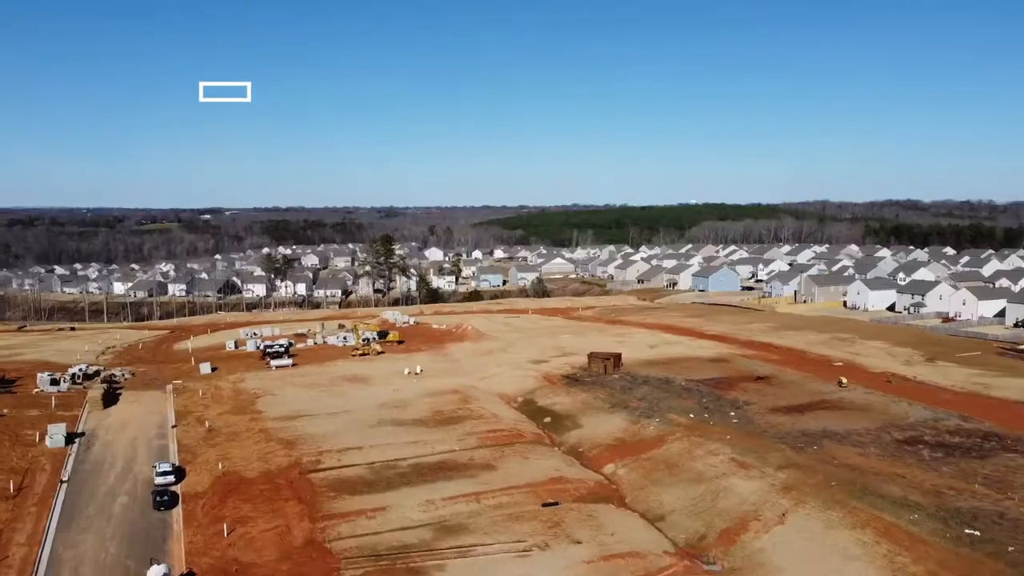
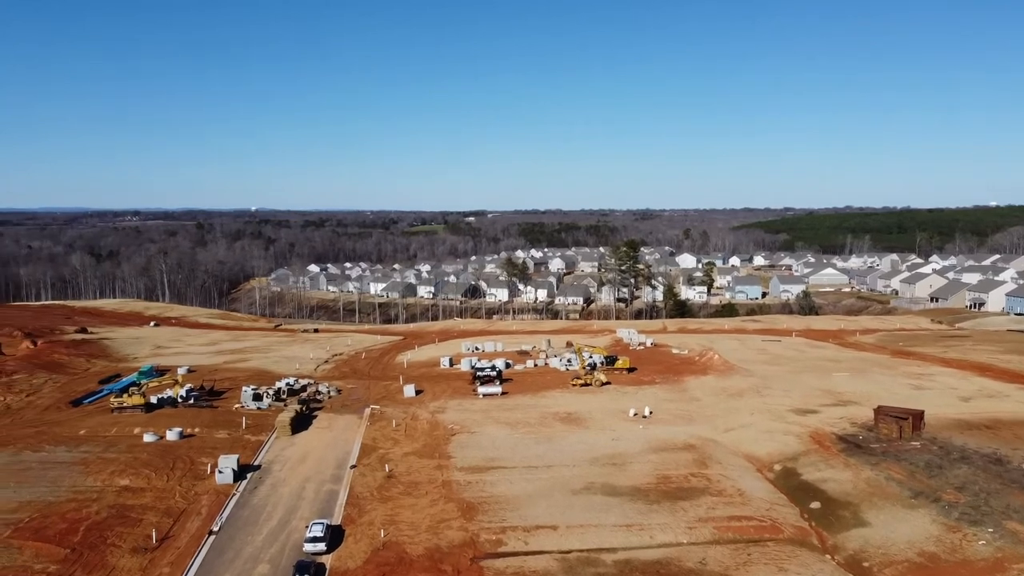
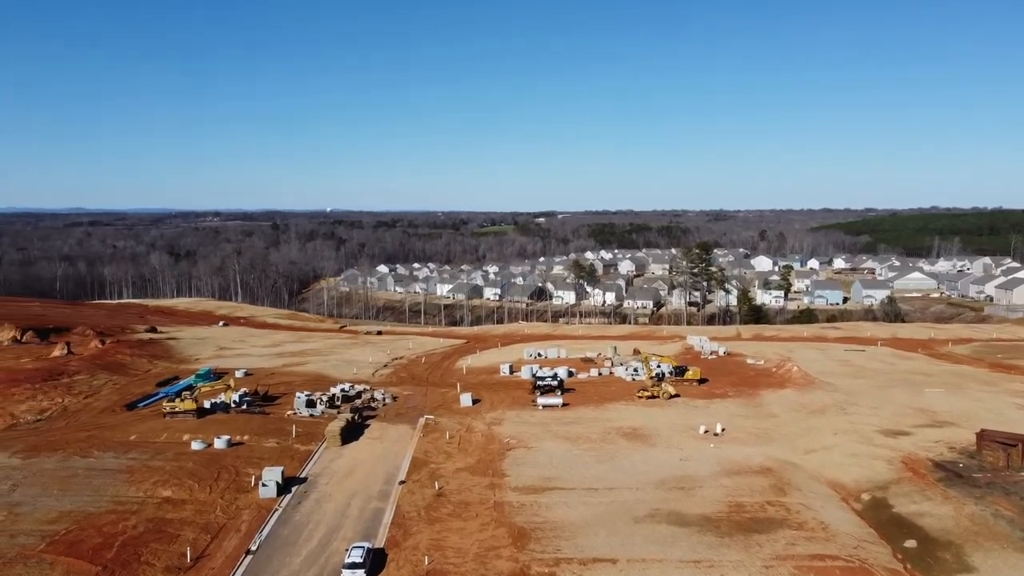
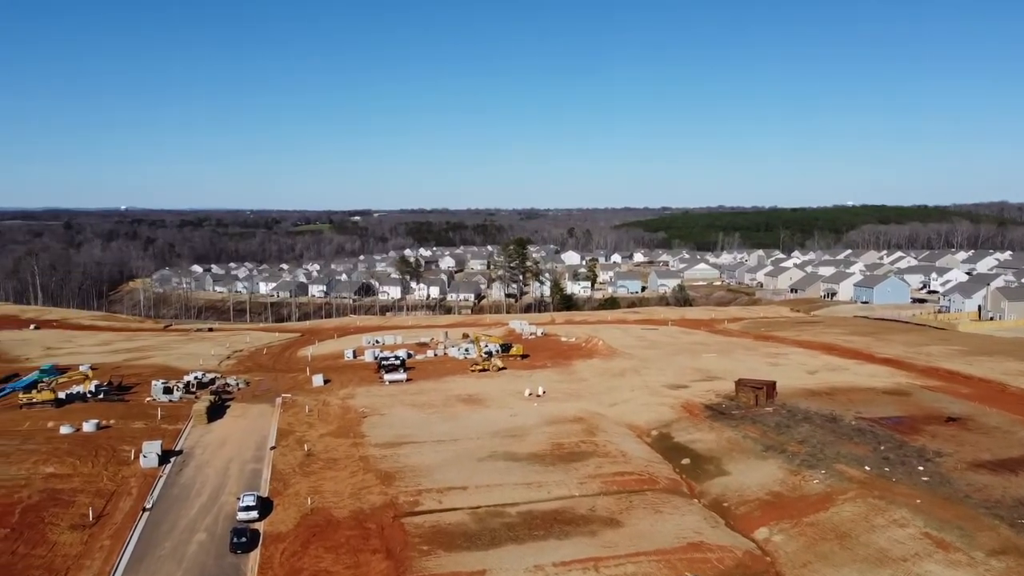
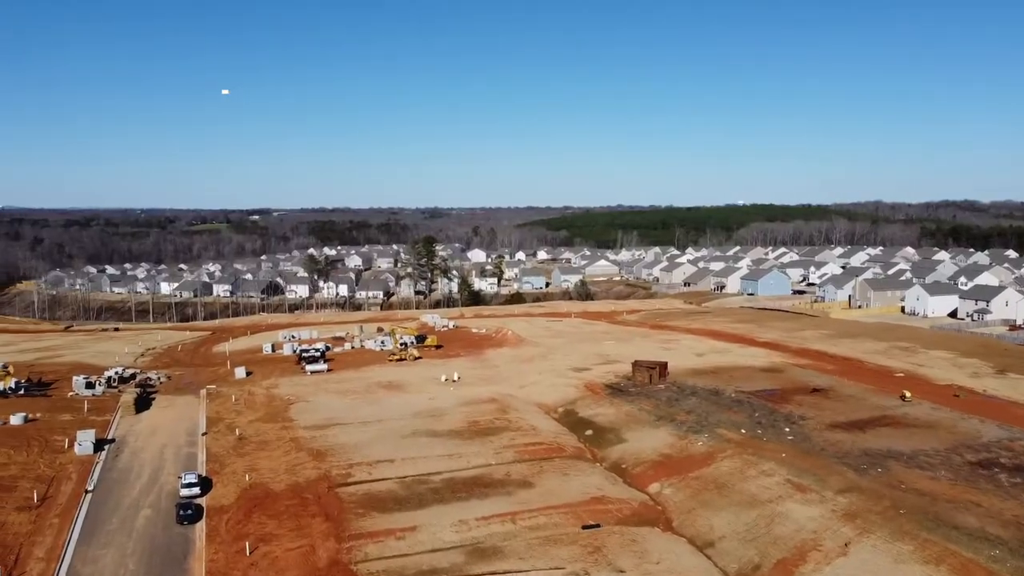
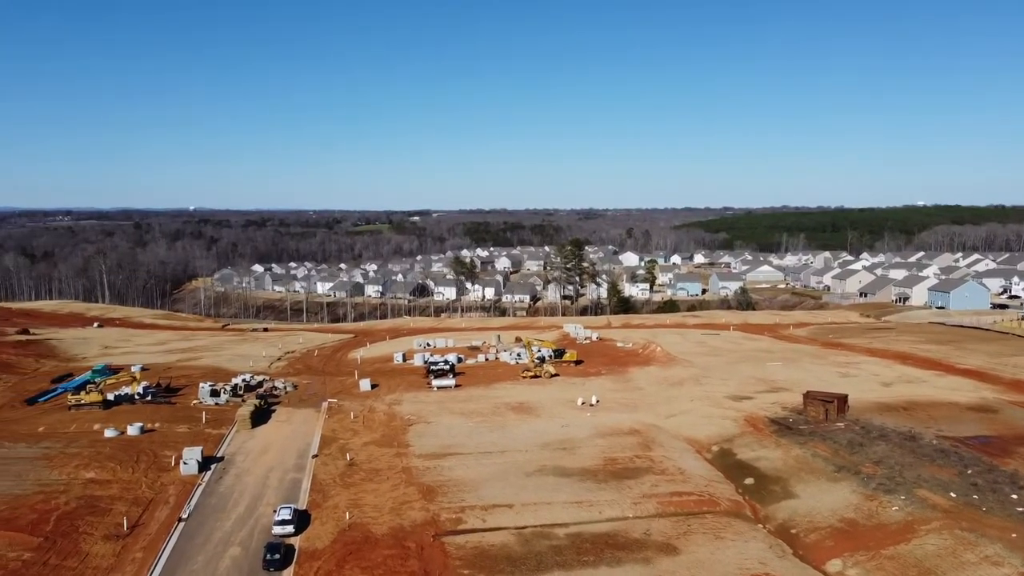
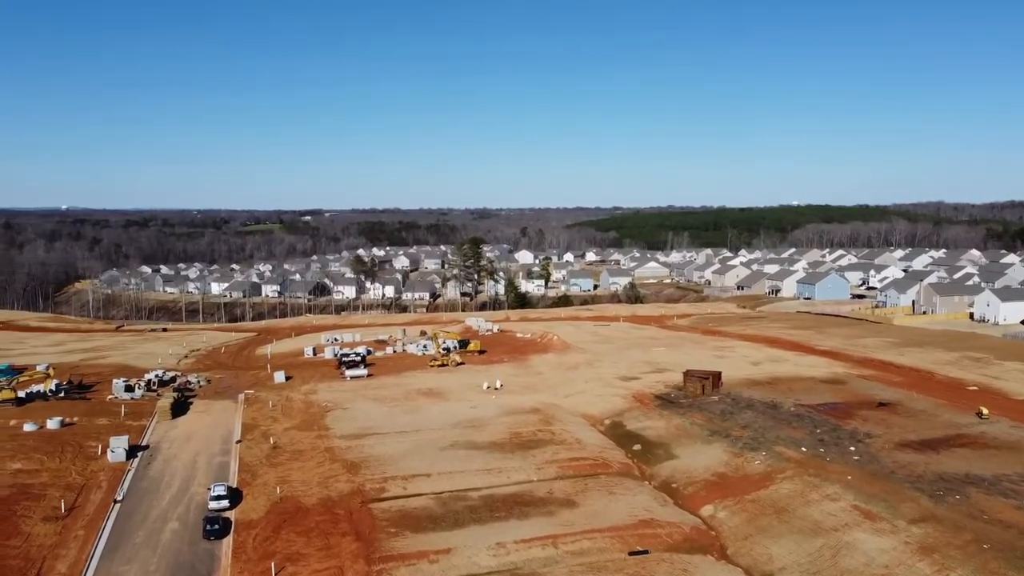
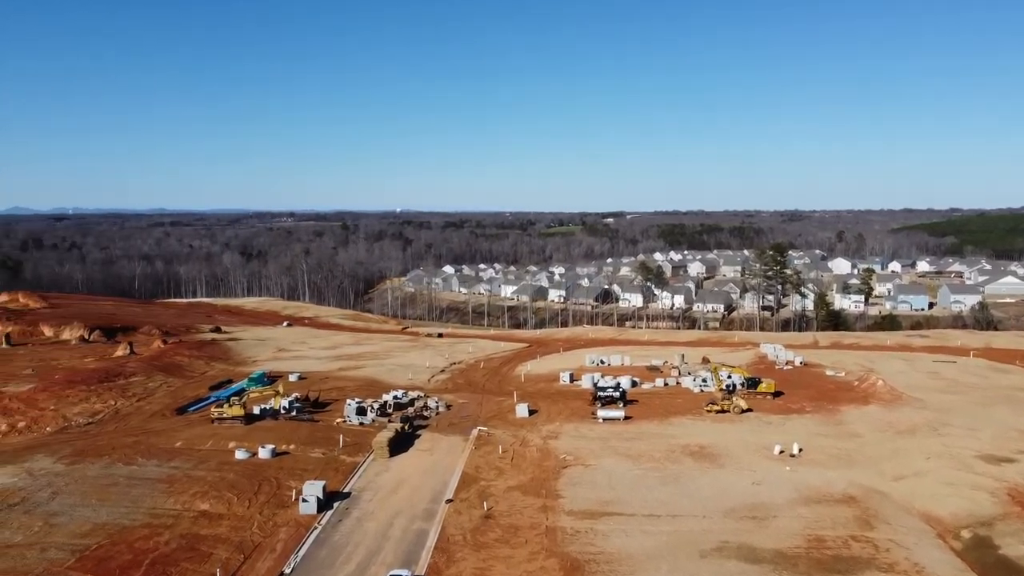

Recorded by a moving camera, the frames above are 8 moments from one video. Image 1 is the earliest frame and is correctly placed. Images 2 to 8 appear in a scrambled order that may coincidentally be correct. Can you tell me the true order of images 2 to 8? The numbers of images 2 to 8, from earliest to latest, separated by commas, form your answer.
5, 7, 4, 6, 2, 3, 8
